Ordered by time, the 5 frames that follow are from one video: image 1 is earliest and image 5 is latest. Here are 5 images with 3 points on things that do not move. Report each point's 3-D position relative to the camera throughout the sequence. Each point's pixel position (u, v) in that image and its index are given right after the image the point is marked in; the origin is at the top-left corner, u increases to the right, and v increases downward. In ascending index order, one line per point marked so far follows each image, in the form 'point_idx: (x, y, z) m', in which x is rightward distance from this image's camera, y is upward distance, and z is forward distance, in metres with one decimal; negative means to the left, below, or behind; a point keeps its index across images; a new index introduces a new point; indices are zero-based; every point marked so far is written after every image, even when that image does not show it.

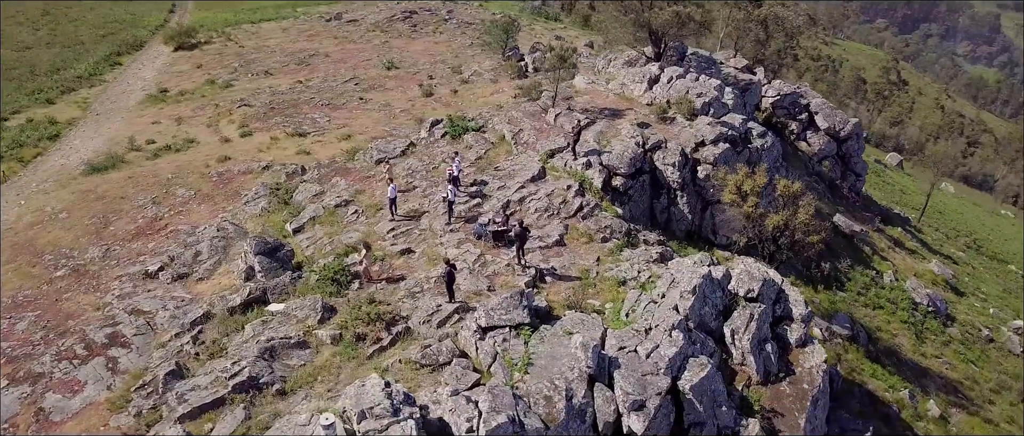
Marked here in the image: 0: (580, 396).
0: (+1.6, -4.2, +19.4) m
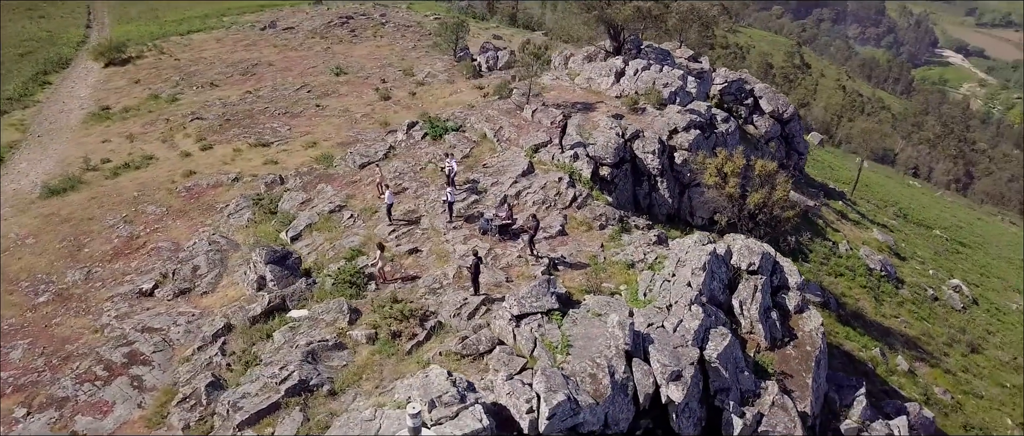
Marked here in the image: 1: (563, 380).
0: (+2.8, -3.8, +20.7) m
1: (+1.2, -3.9, +19.9) m
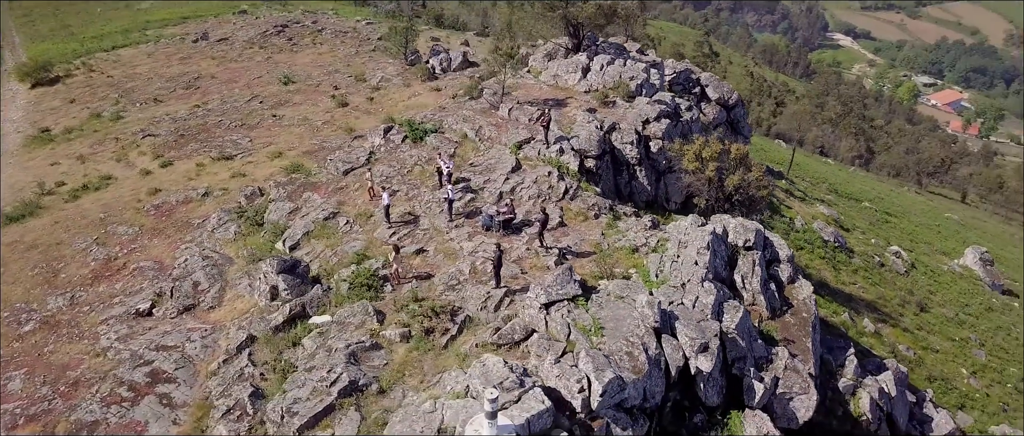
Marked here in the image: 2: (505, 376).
0: (+3.8, -3.5, +22.0) m
1: (+2.4, -3.6, +21.1) m
2: (0.0, -3.8, +19.9) m
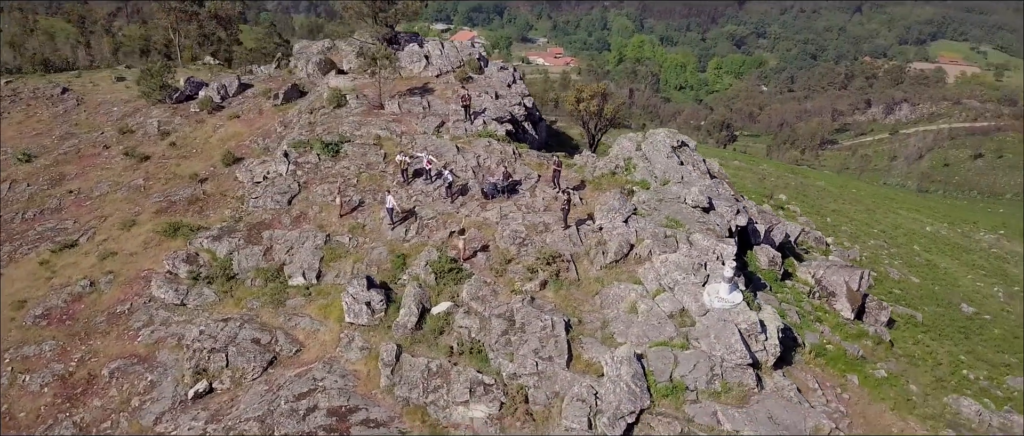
0: (+7.5, -0.1, +30.2) m
1: (+6.8, -0.6, +28.7) m
2: (+5.4, -1.5, +26.5) m
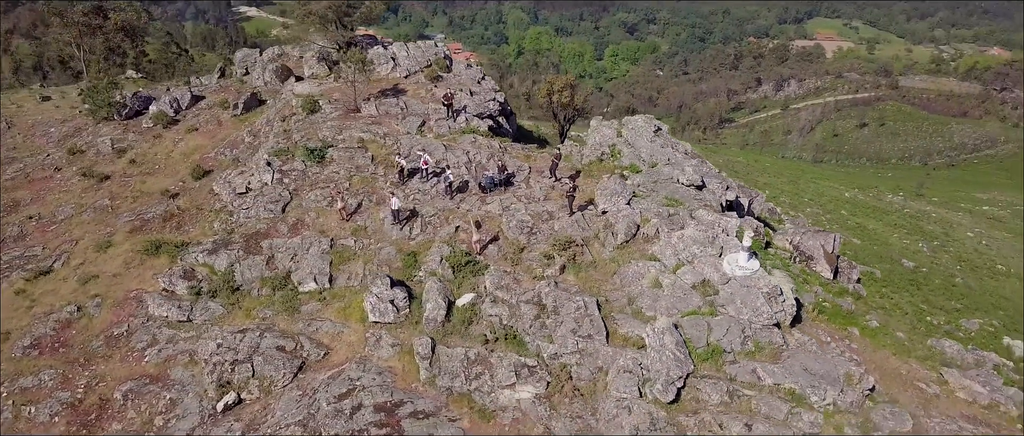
0: (+7.7, +0.9, +32.2) m
1: (+7.3, +0.3, +30.7) m
2: (+6.3, -0.7, +28.4) m
